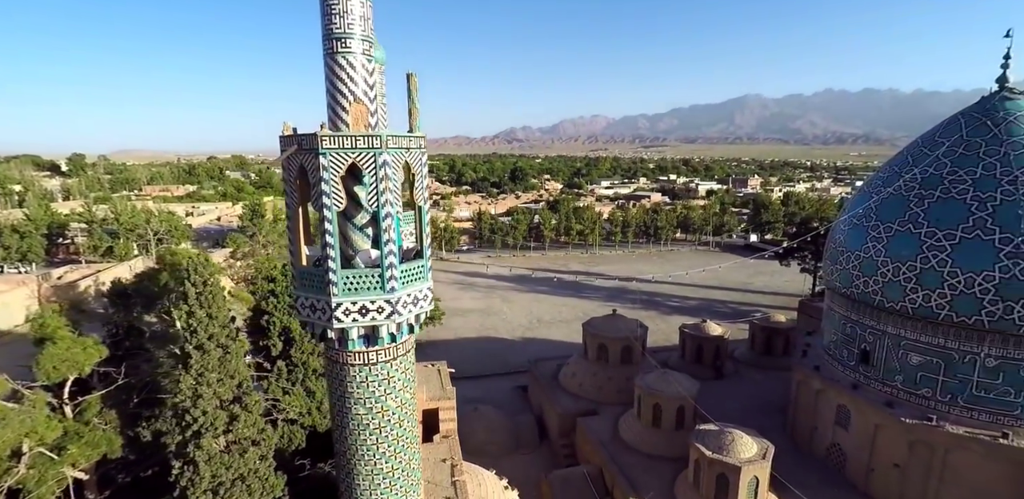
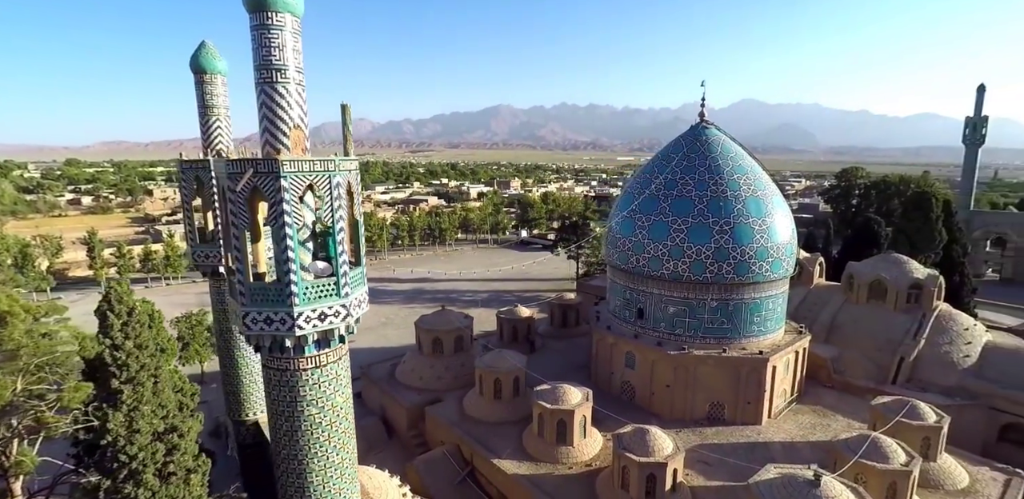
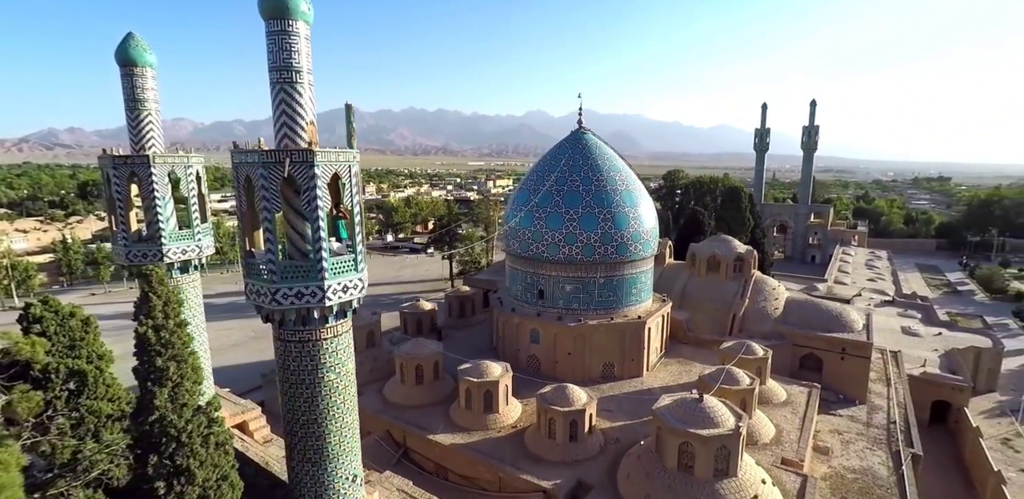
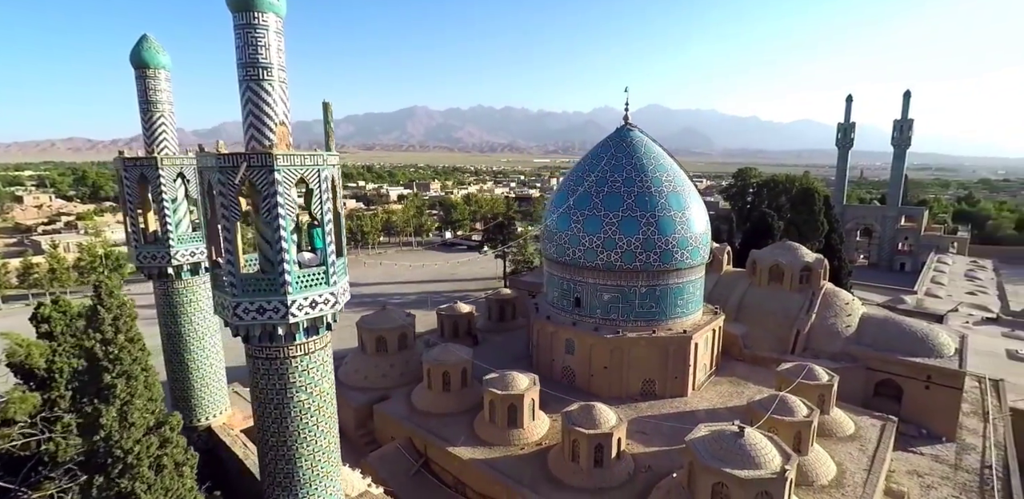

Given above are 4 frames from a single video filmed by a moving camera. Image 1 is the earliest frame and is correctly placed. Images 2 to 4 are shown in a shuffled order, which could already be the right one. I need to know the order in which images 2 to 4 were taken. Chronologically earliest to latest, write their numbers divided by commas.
2, 4, 3
